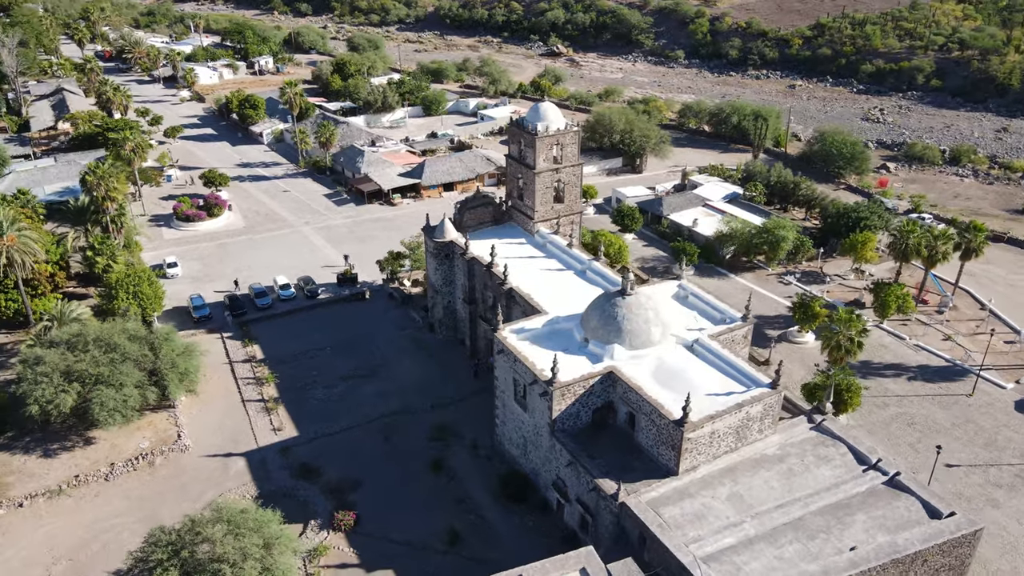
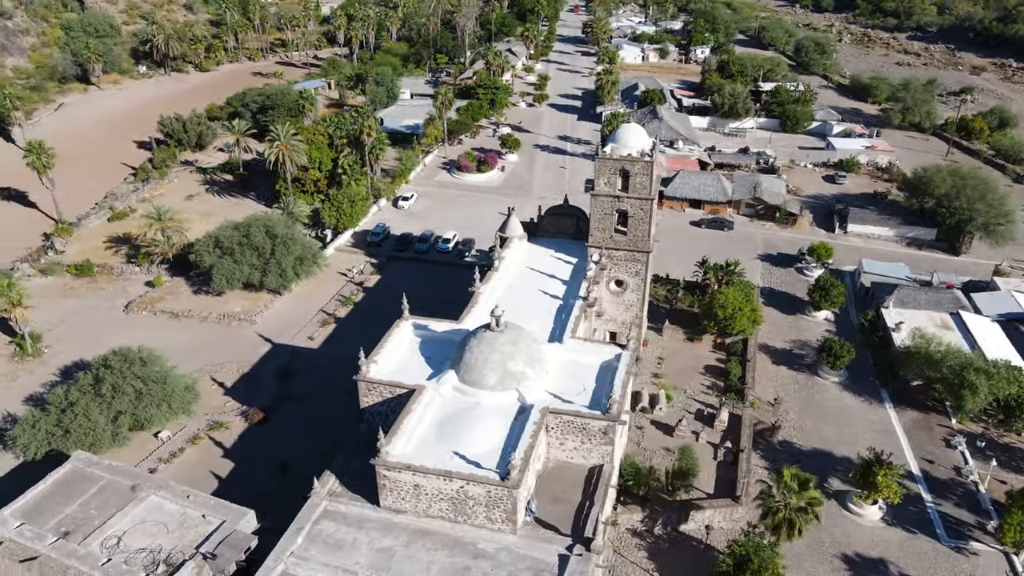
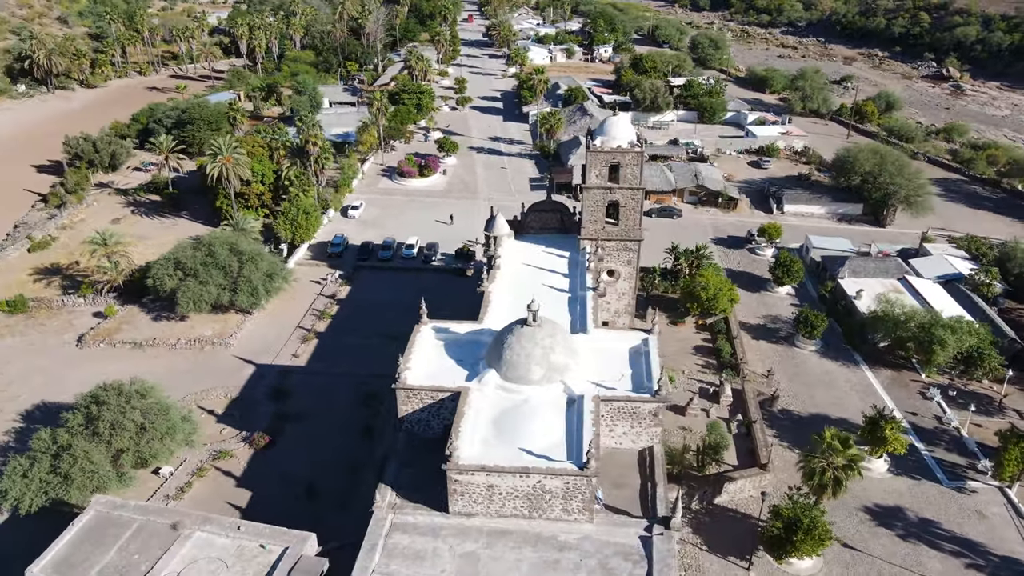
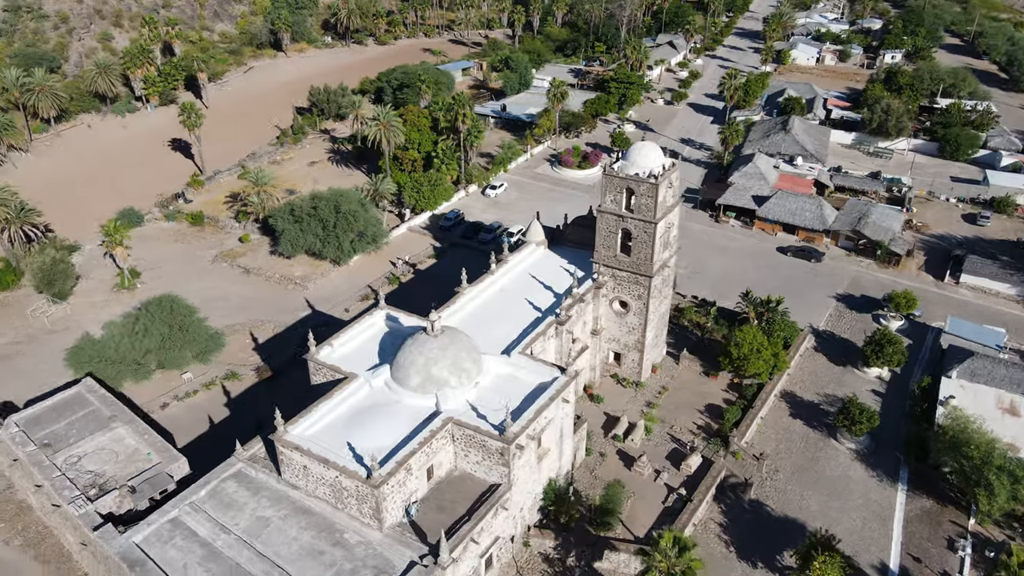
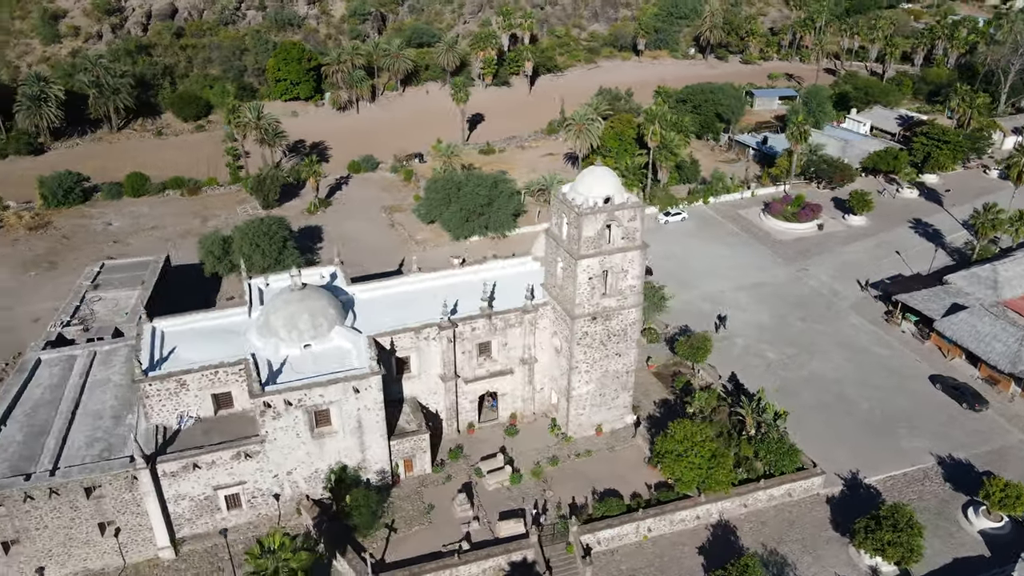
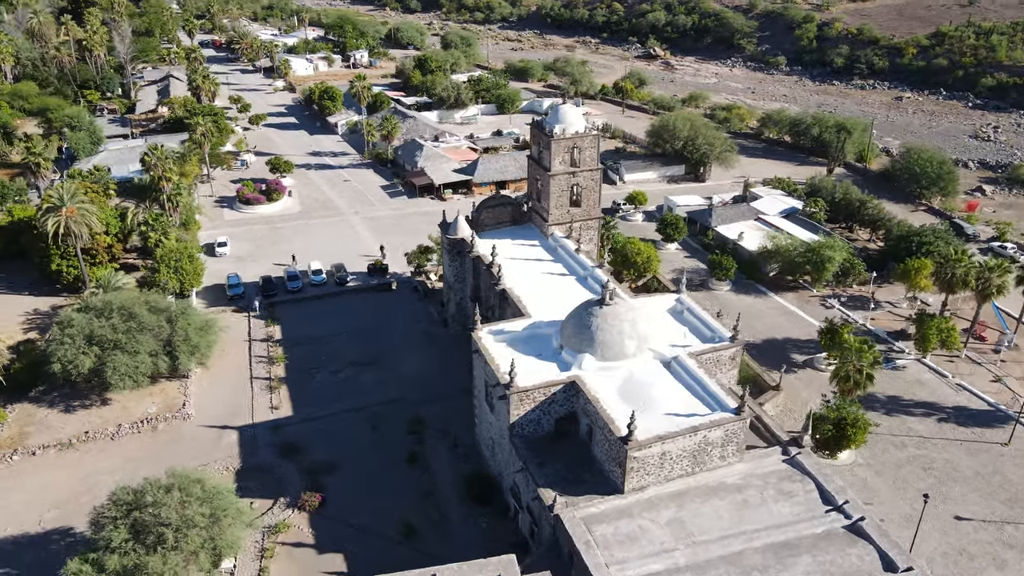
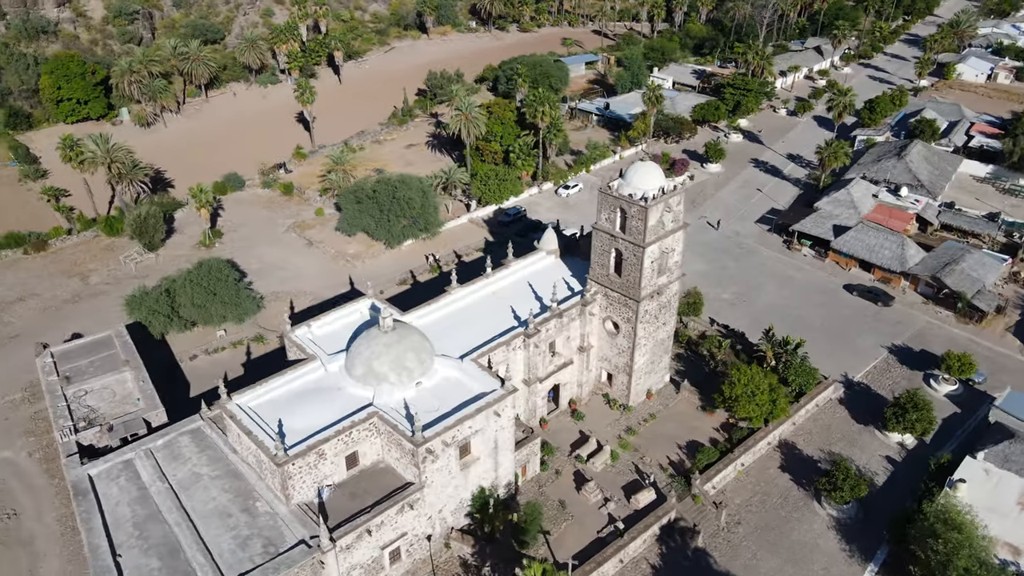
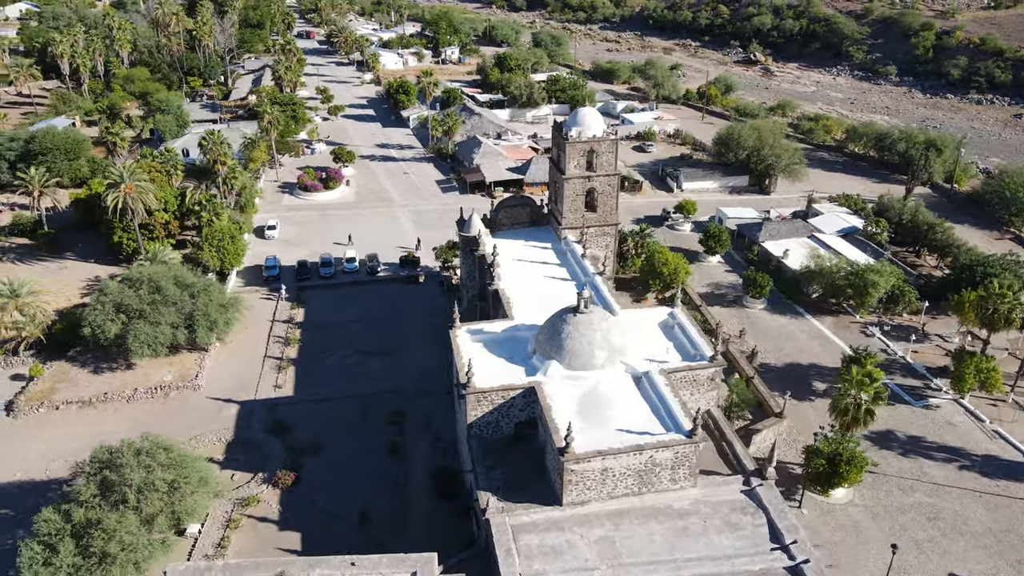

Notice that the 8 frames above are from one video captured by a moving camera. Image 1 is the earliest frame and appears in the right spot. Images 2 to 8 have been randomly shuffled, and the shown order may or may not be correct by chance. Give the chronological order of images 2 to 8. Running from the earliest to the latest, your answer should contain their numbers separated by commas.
6, 8, 3, 2, 4, 7, 5
